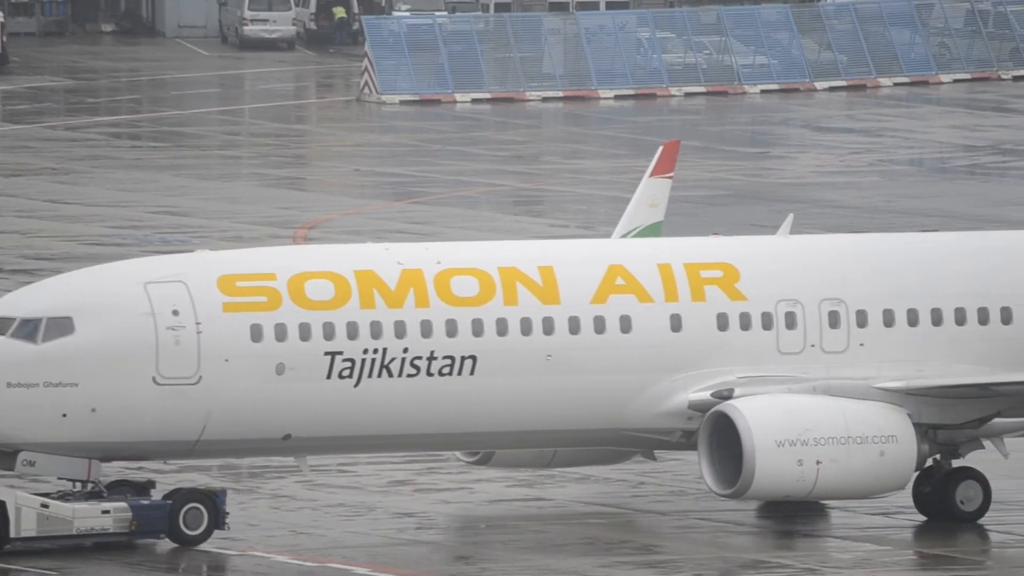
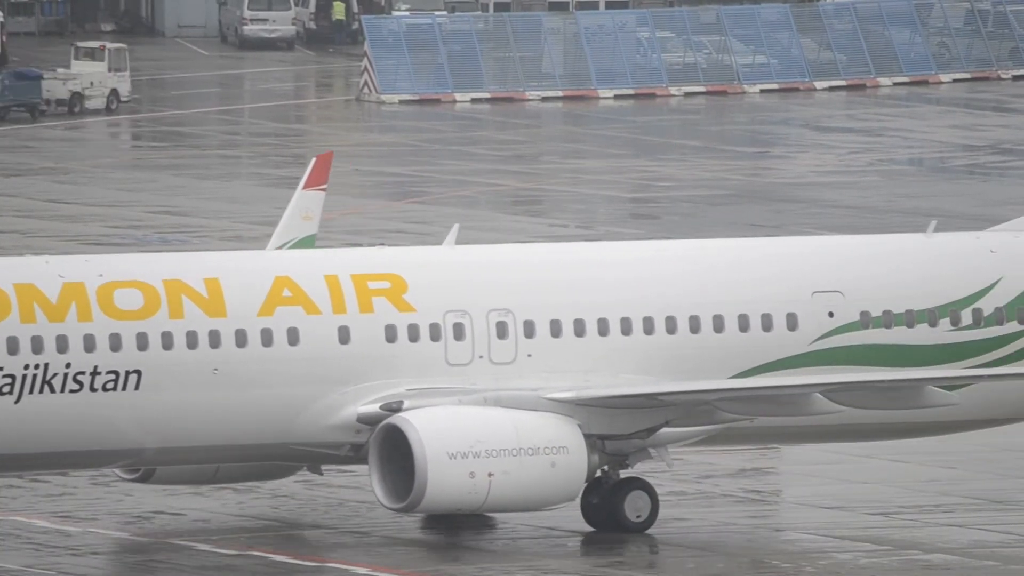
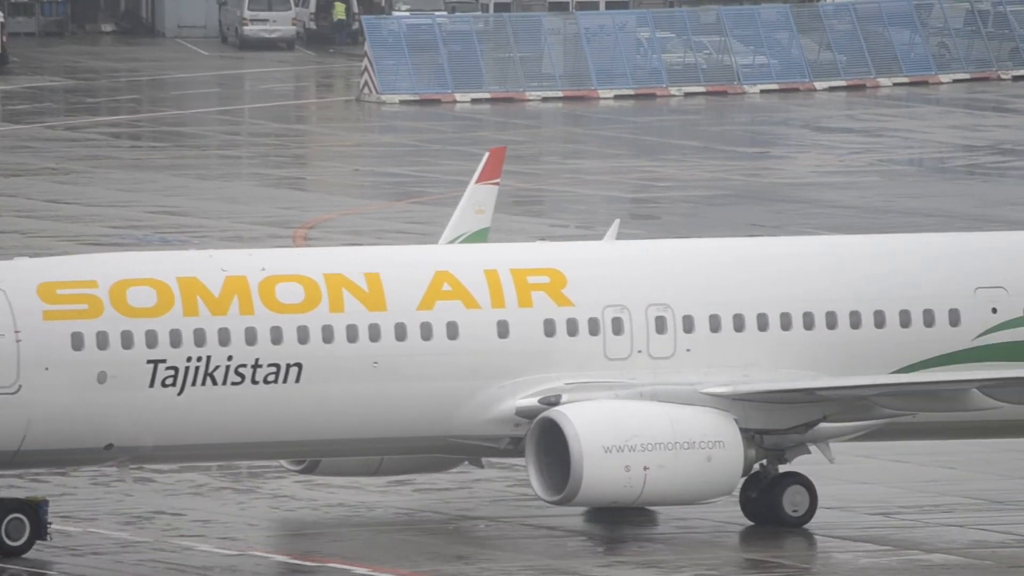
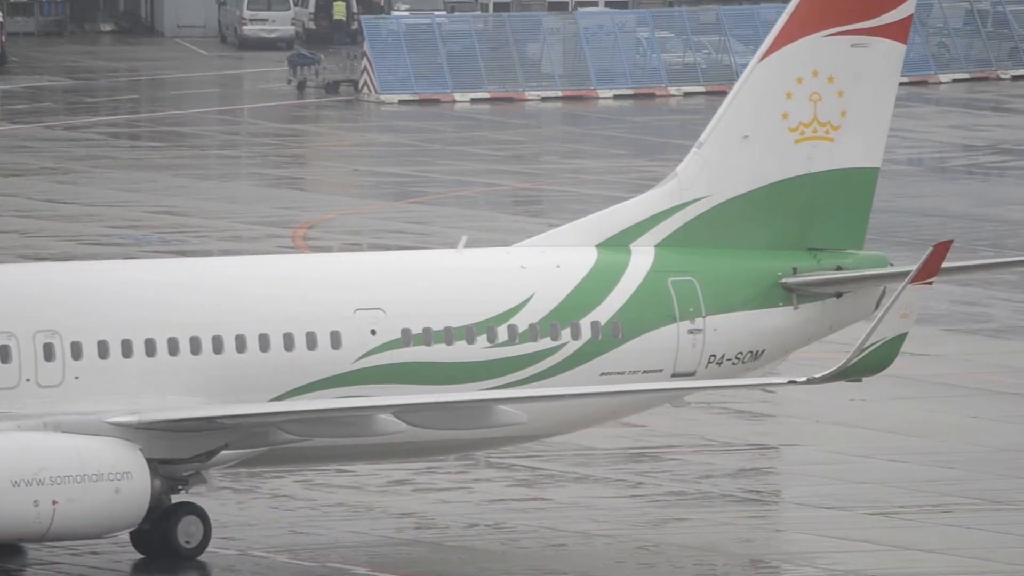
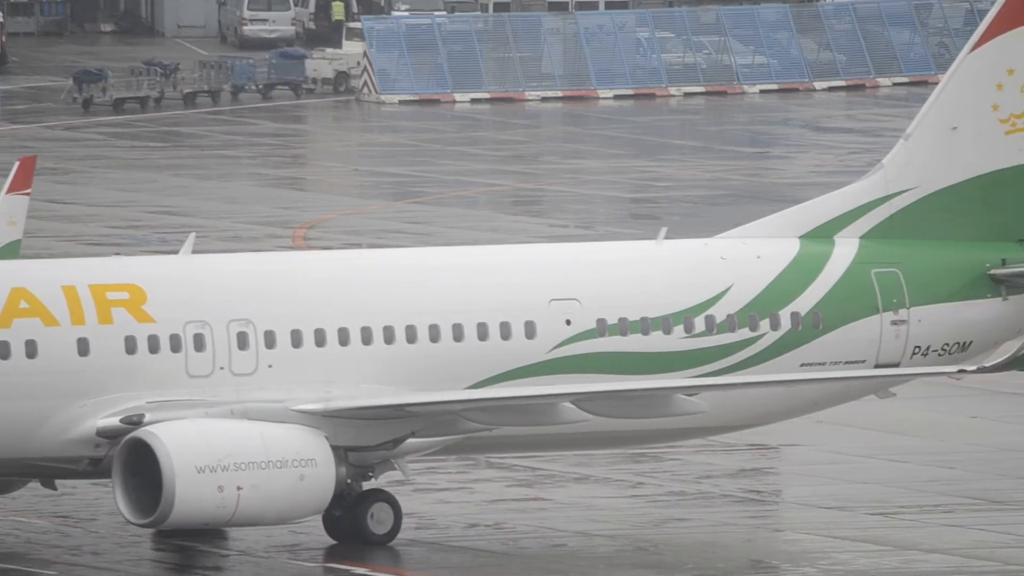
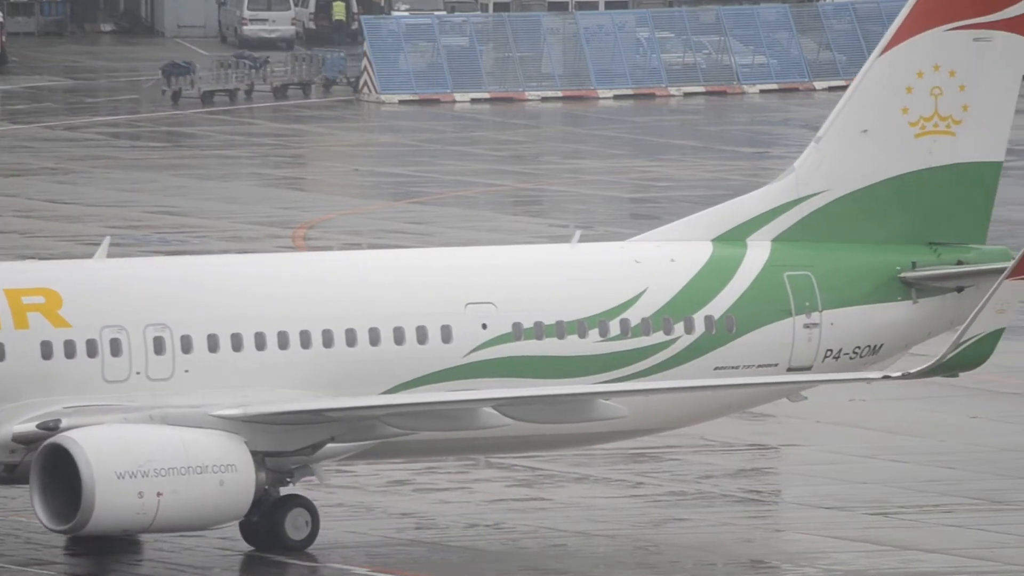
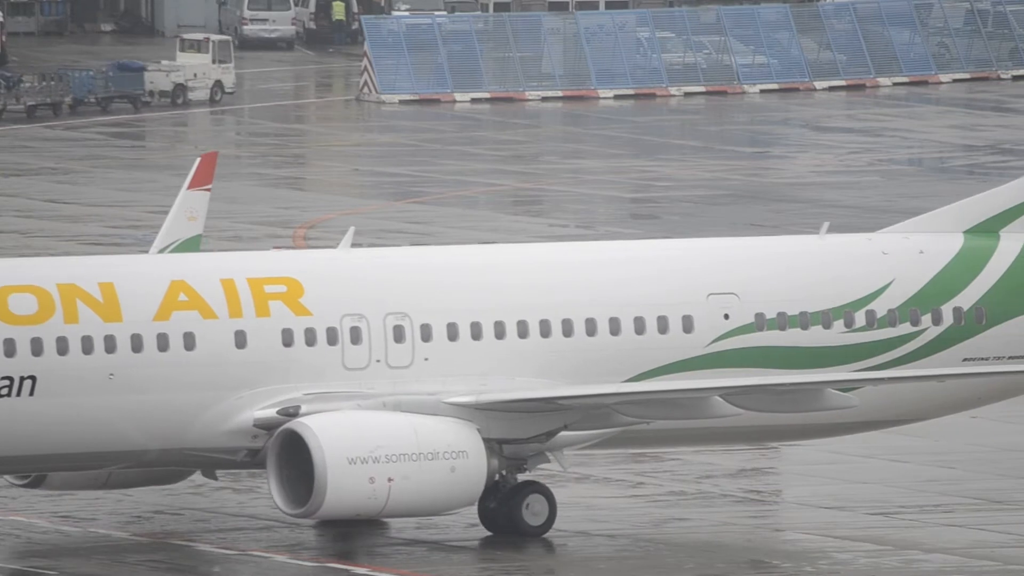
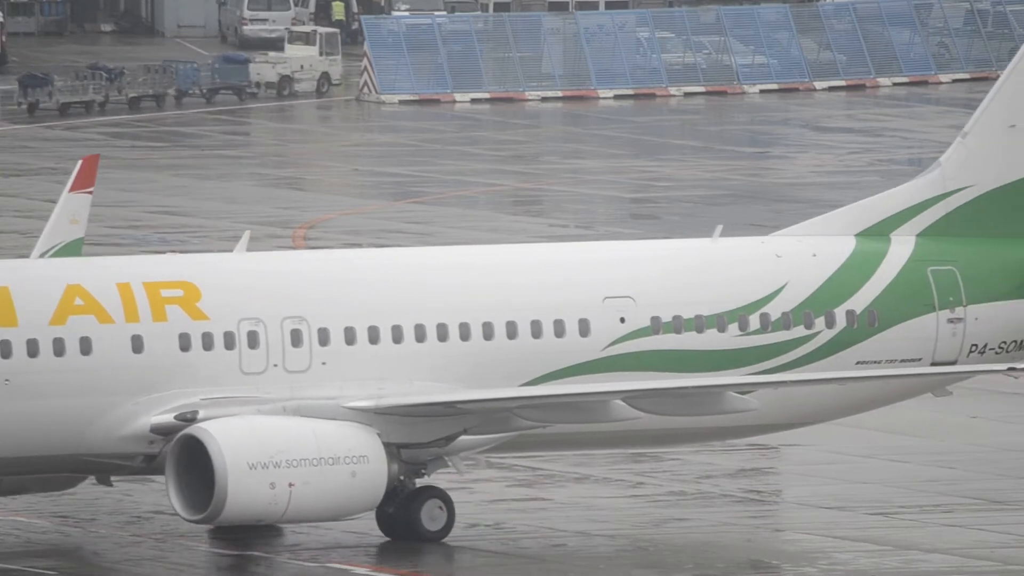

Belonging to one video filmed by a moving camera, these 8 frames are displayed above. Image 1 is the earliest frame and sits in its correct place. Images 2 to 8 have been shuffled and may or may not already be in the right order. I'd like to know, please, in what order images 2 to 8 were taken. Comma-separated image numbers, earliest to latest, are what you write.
3, 2, 7, 8, 5, 6, 4
